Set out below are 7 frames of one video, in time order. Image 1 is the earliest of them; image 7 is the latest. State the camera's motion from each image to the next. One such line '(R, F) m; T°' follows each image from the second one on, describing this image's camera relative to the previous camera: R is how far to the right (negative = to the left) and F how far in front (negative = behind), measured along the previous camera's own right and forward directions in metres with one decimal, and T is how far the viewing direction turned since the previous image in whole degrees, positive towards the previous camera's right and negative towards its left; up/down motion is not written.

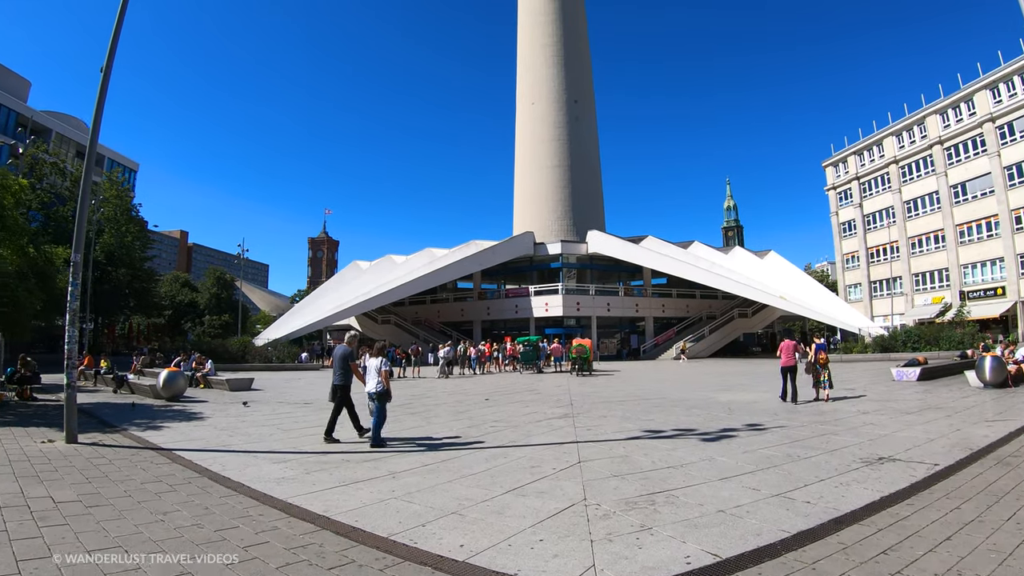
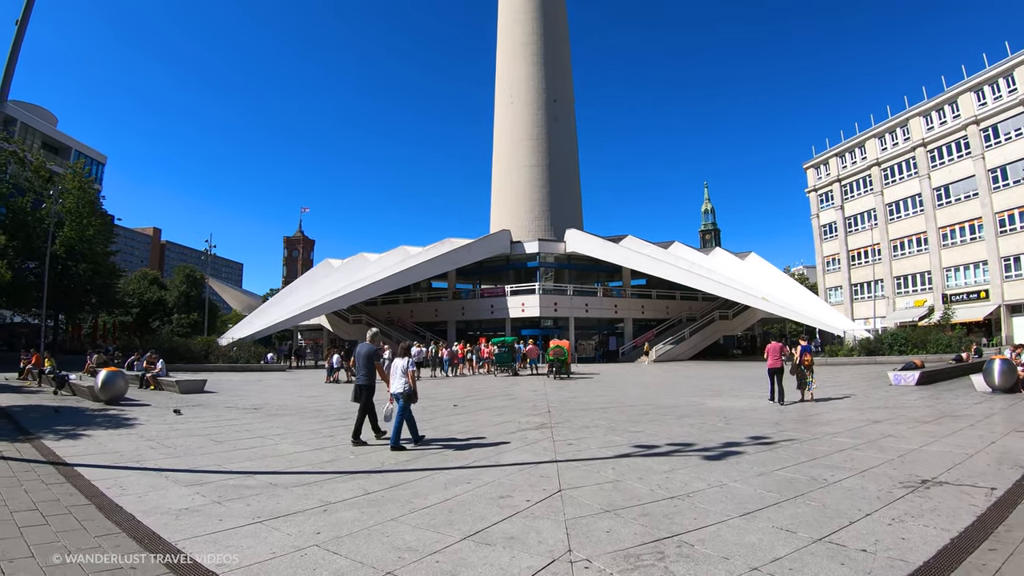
(+0.1, +1.1) m; +2°
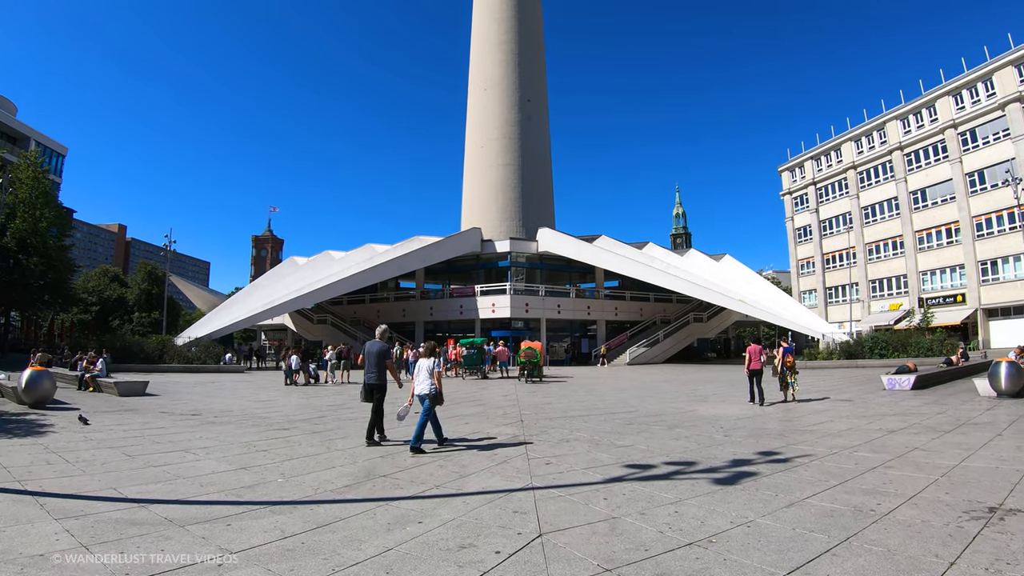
(0.0, +1.0) m; +3°
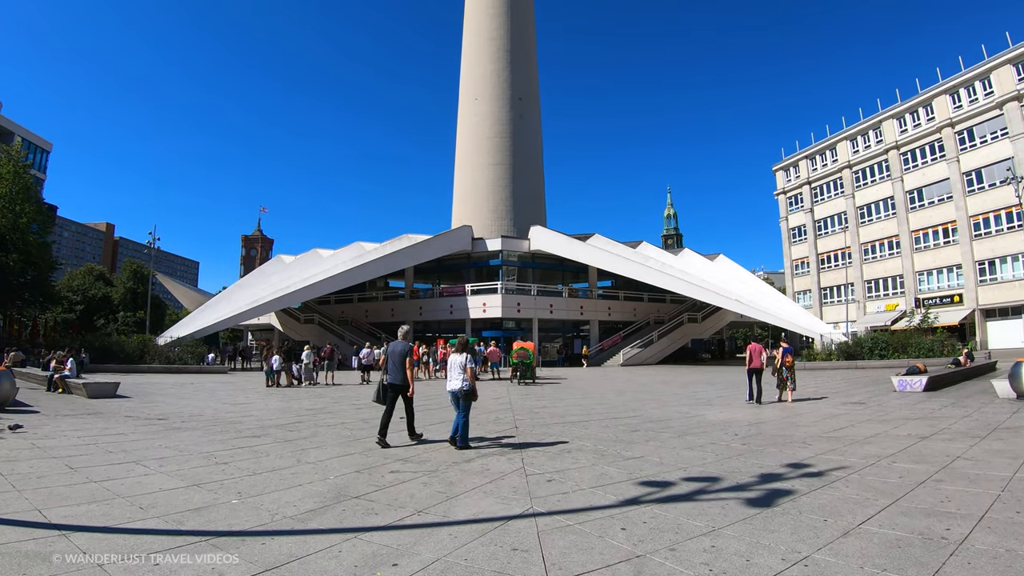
(0.0, +0.7) m; +1°
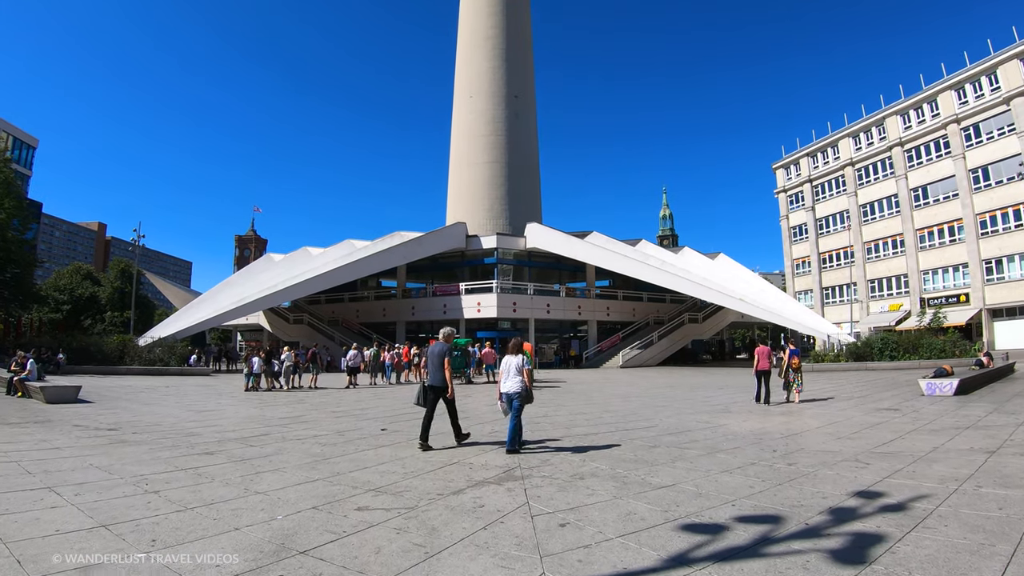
(0.0, +0.9) m; +1°
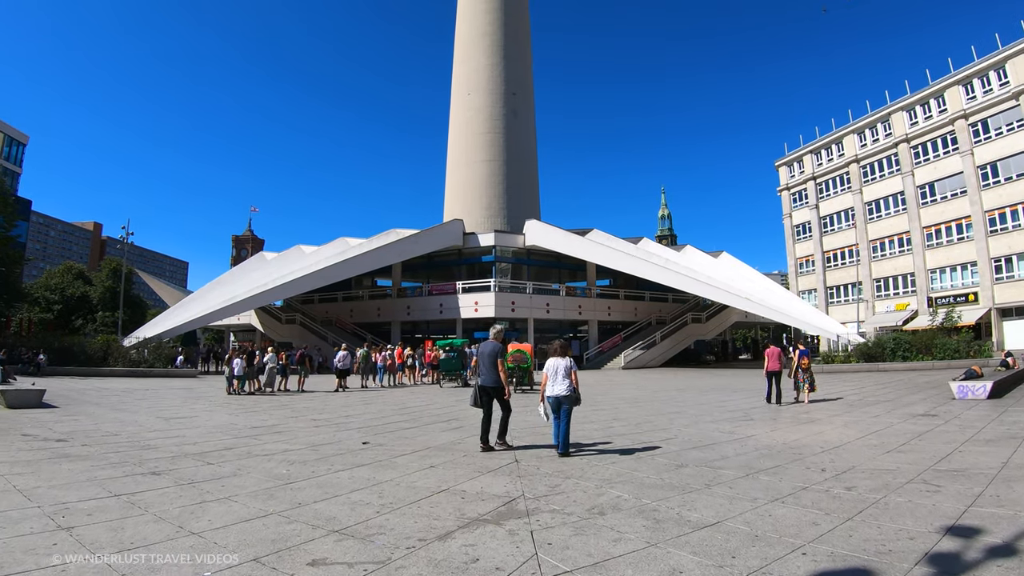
(0.0, +0.8) m; 0°
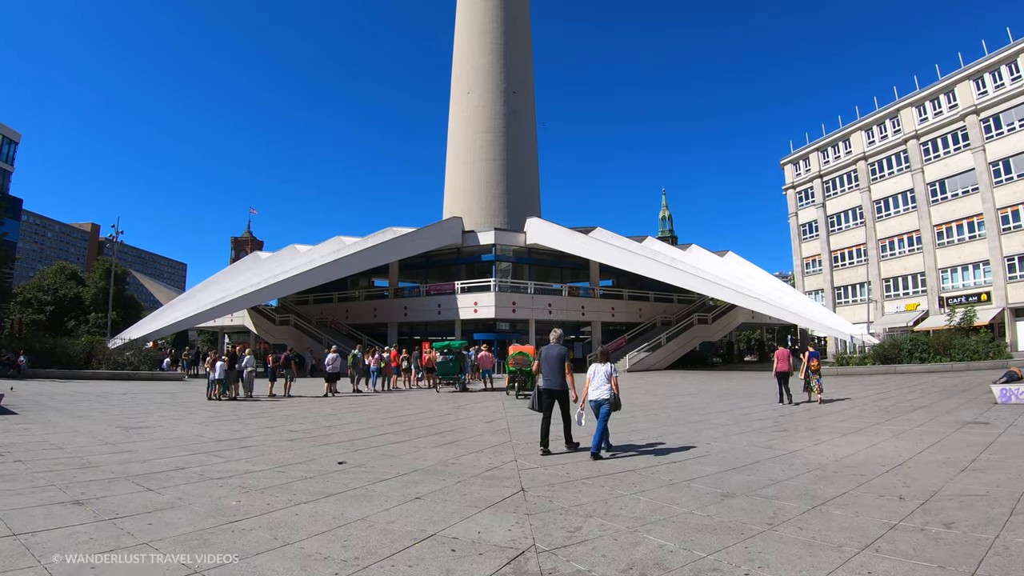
(0.0, +0.9) m; 0°
